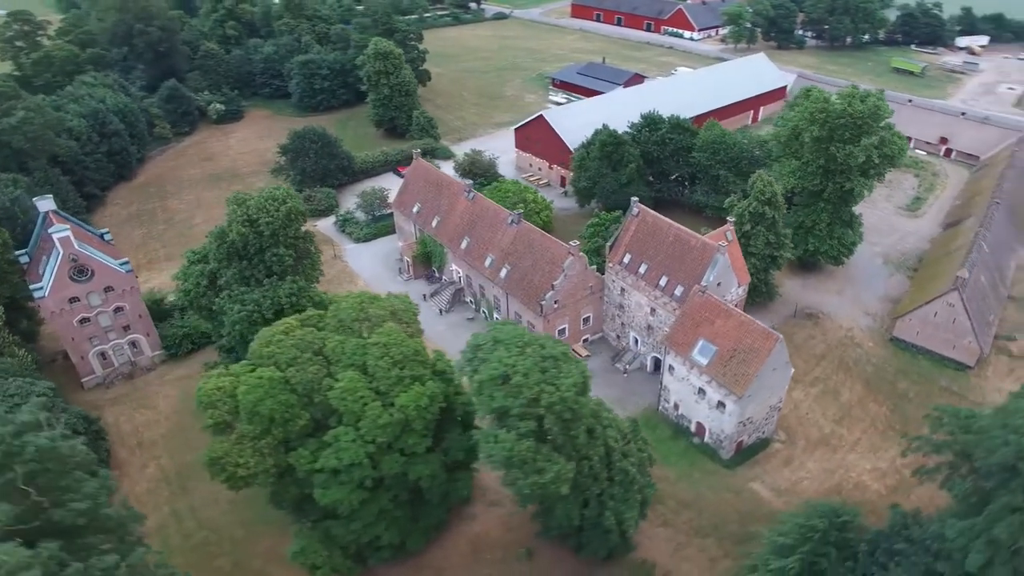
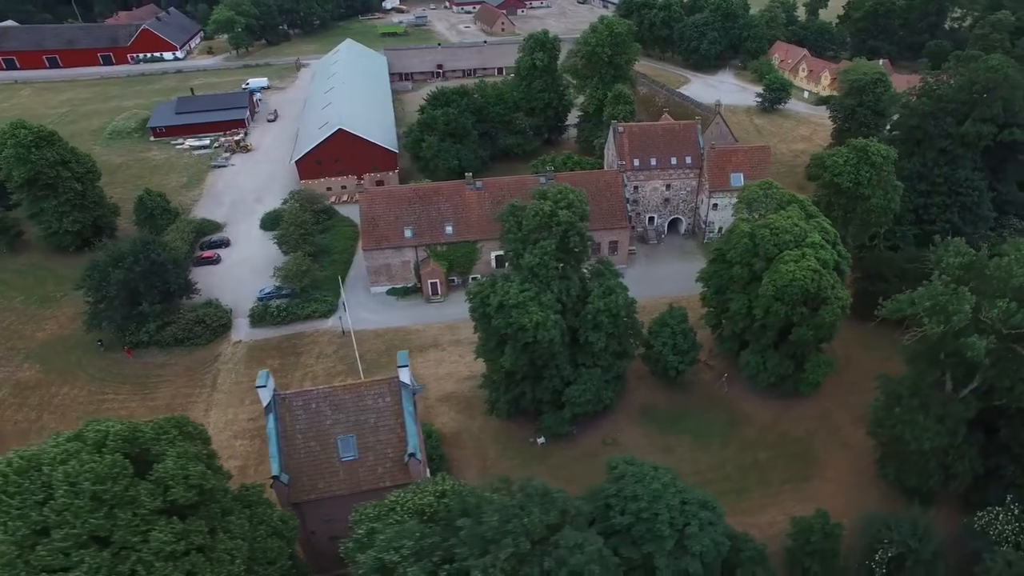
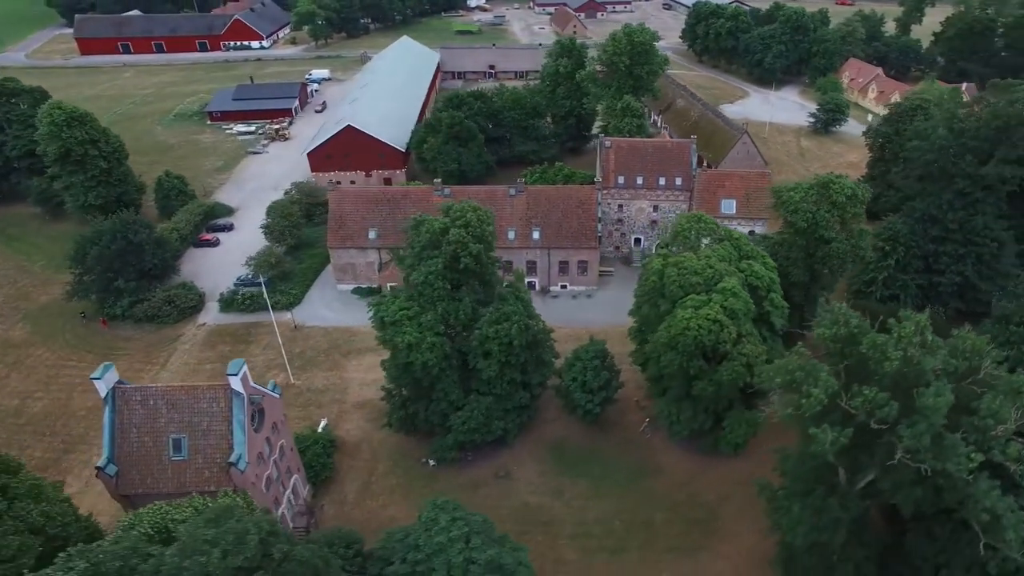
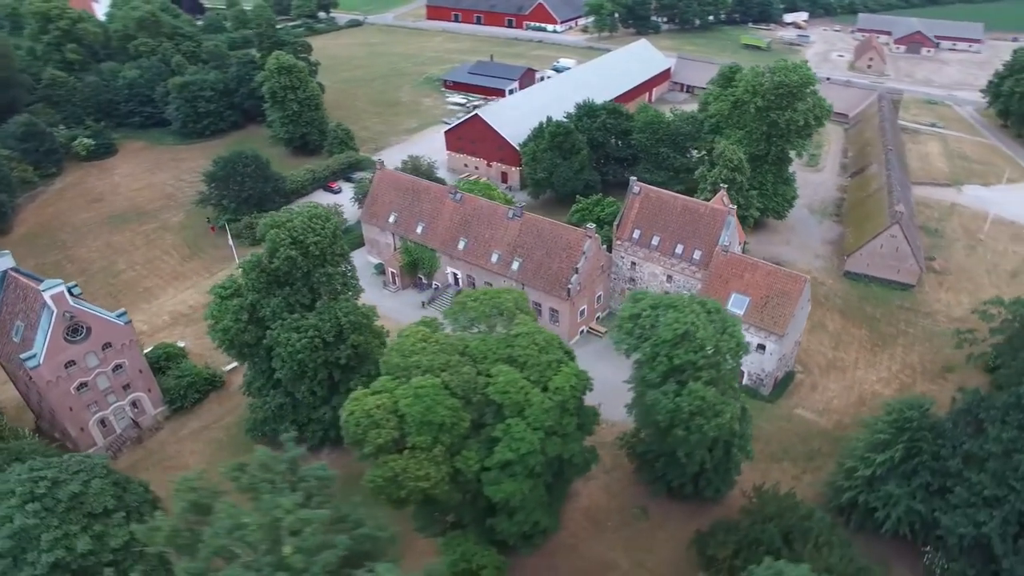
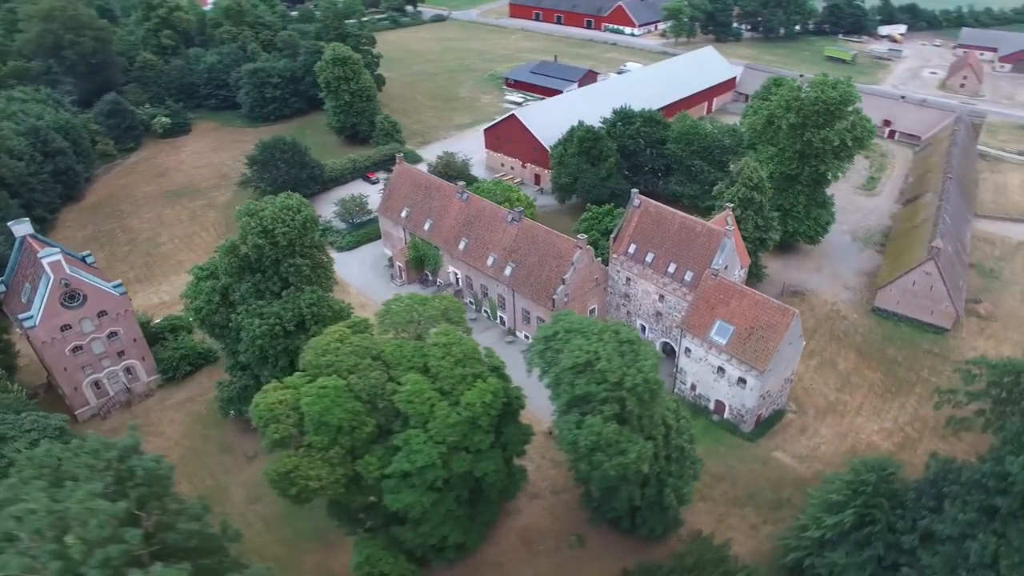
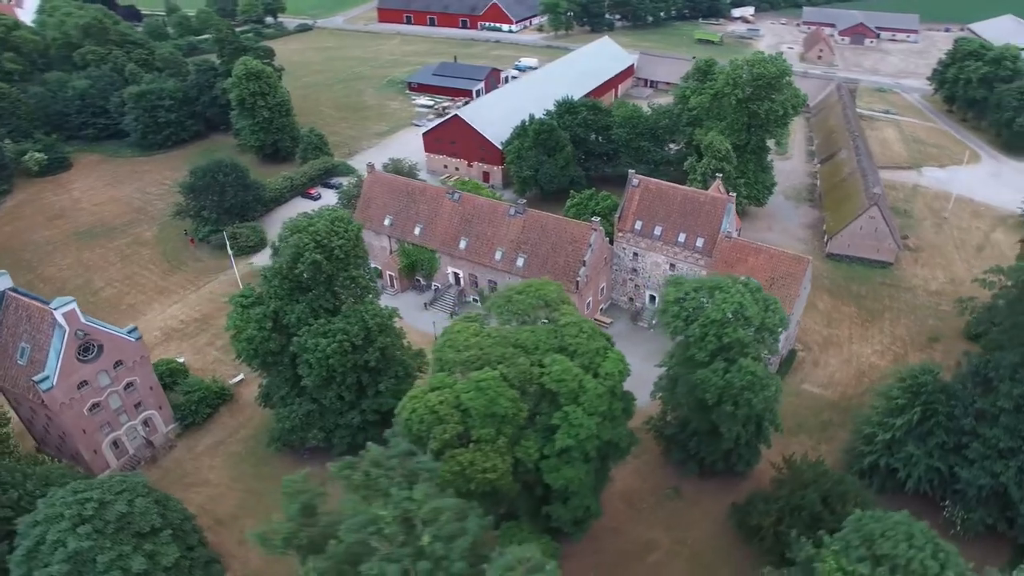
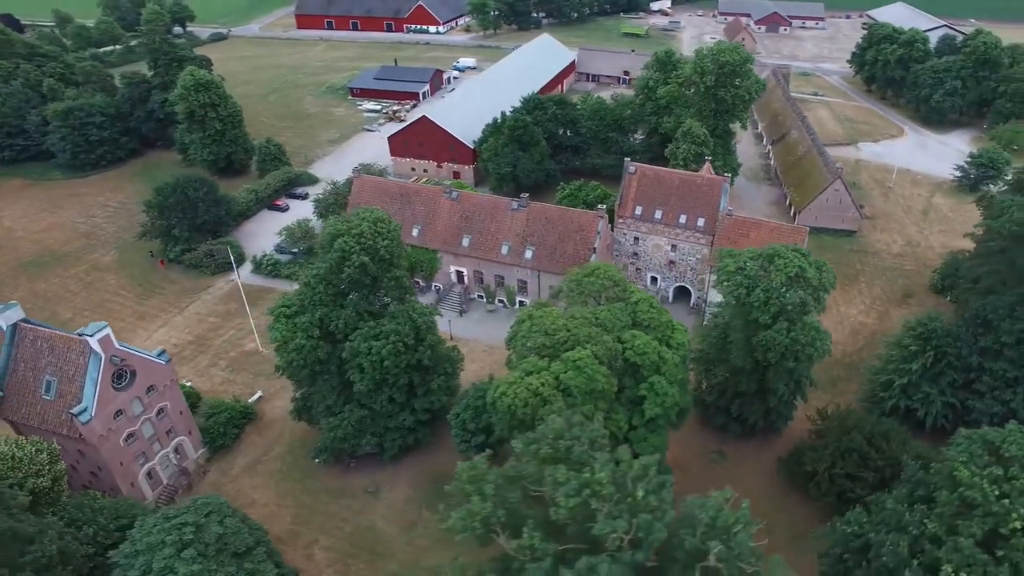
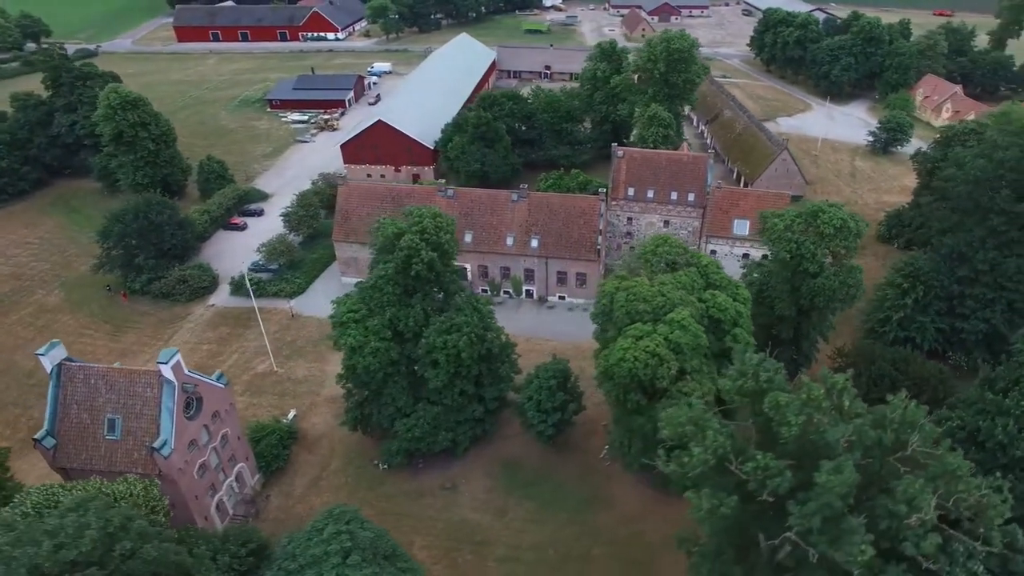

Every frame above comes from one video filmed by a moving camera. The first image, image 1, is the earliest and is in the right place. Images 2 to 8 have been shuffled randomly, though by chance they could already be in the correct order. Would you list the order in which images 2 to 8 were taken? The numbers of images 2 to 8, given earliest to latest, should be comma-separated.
5, 4, 6, 7, 8, 3, 2
